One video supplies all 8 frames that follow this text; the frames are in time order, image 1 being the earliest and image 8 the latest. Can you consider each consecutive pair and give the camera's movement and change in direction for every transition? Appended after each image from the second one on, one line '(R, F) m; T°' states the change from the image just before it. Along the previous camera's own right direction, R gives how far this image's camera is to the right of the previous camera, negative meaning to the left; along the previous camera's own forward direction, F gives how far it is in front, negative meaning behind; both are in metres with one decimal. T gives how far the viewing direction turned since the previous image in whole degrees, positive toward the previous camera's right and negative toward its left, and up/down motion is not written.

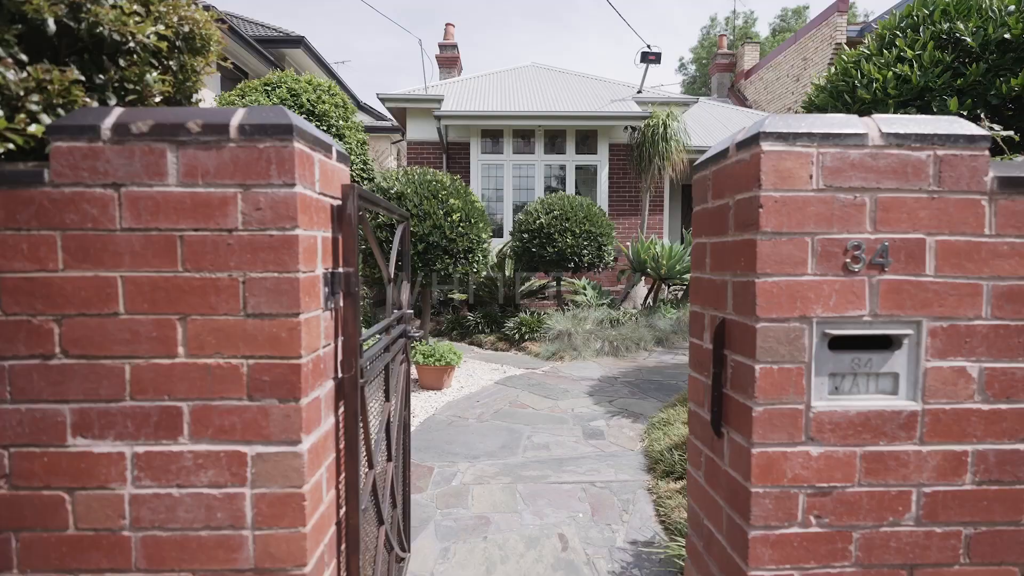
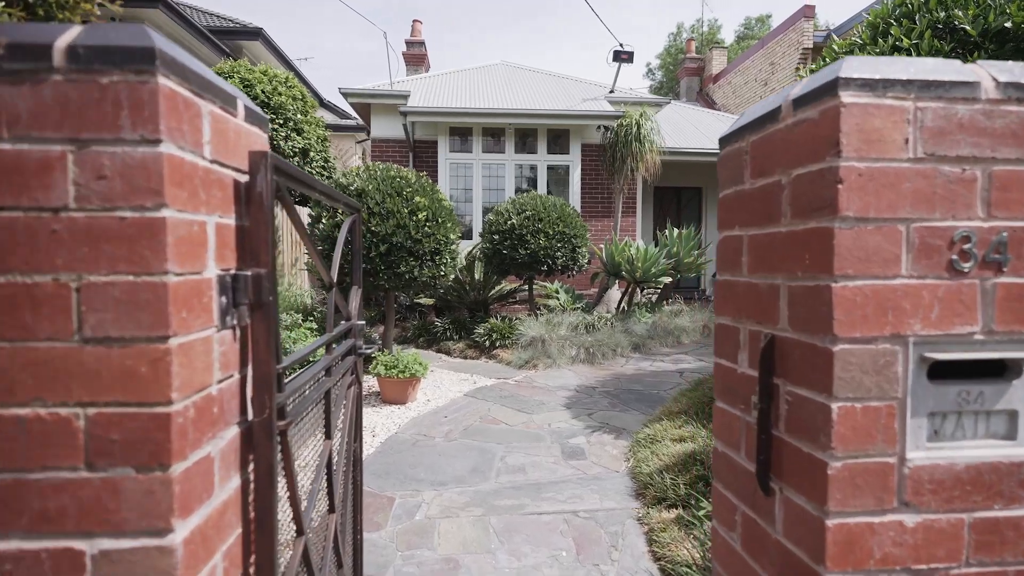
(0.0, +0.3) m; +3°
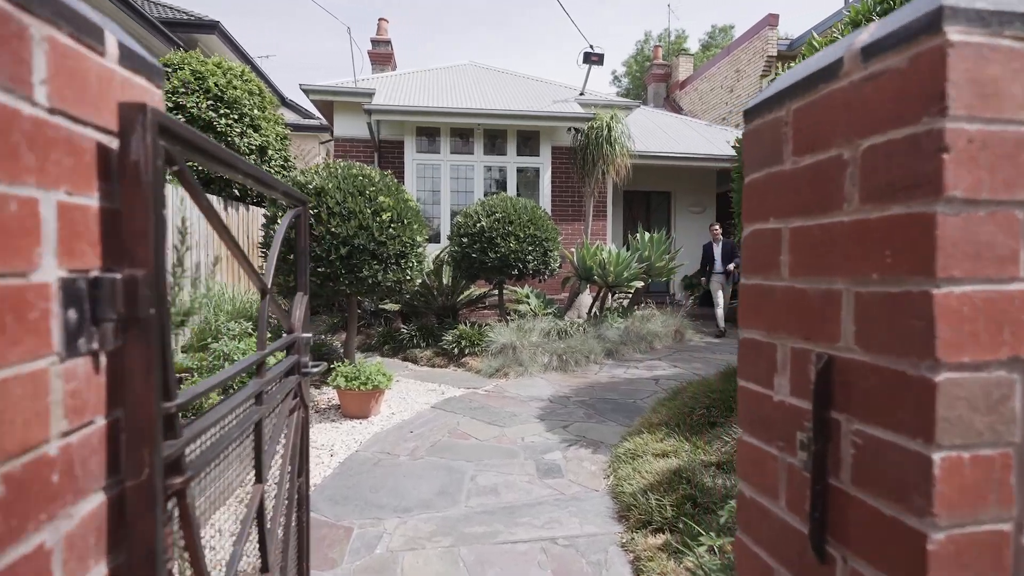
(0.0, +0.2) m; +3°
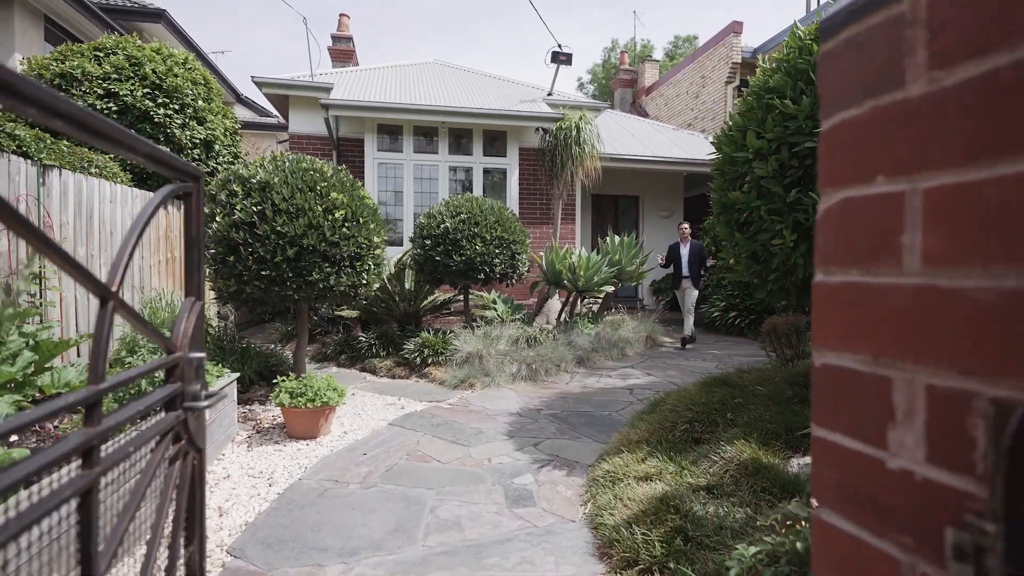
(0.0, +0.3) m; +4°
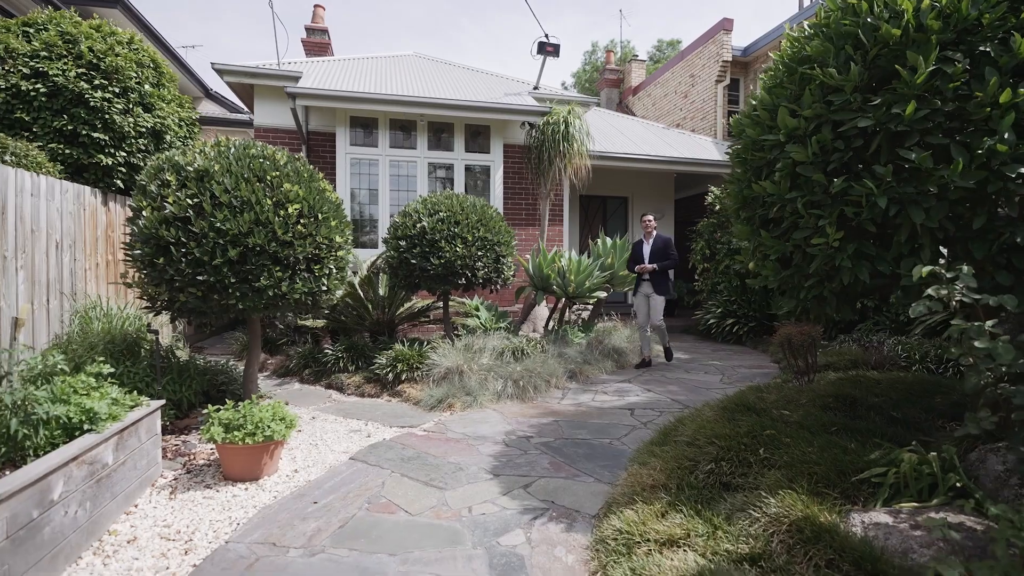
(0.0, +0.6) m; +2°
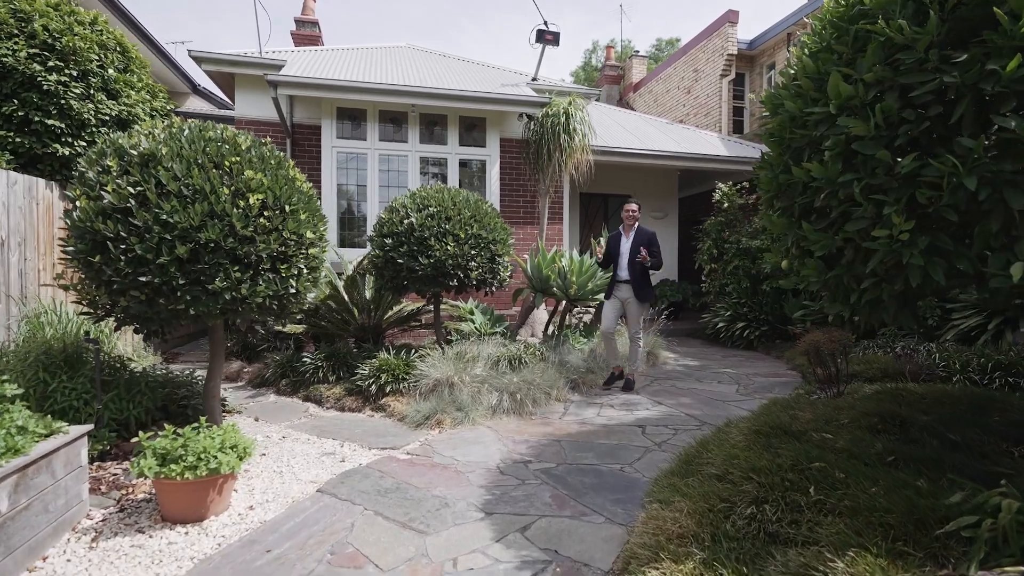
(0.0, +0.5) m; 0°
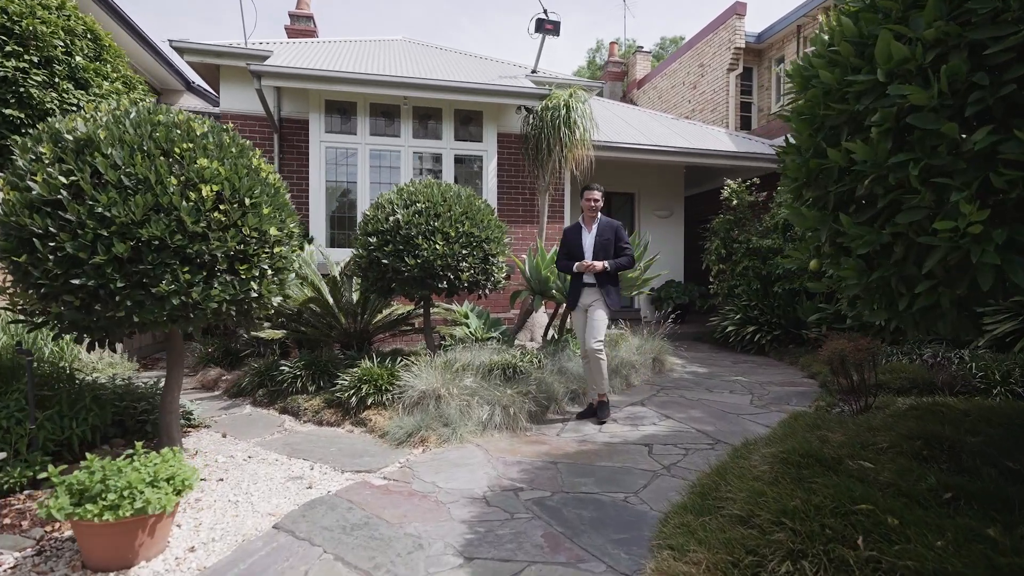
(+0.1, +0.4) m; 0°
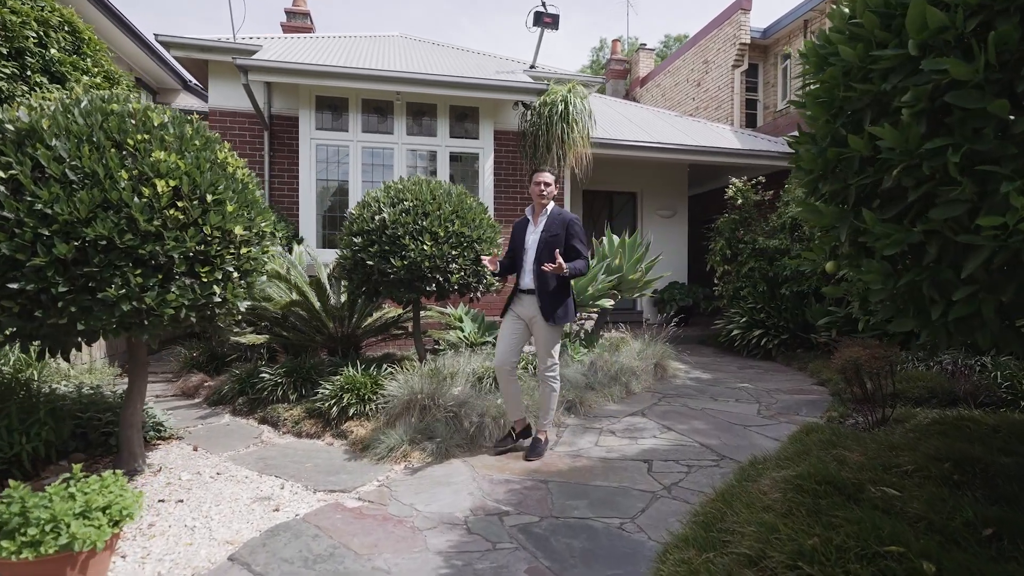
(+0.1, +0.3) m; 0°
